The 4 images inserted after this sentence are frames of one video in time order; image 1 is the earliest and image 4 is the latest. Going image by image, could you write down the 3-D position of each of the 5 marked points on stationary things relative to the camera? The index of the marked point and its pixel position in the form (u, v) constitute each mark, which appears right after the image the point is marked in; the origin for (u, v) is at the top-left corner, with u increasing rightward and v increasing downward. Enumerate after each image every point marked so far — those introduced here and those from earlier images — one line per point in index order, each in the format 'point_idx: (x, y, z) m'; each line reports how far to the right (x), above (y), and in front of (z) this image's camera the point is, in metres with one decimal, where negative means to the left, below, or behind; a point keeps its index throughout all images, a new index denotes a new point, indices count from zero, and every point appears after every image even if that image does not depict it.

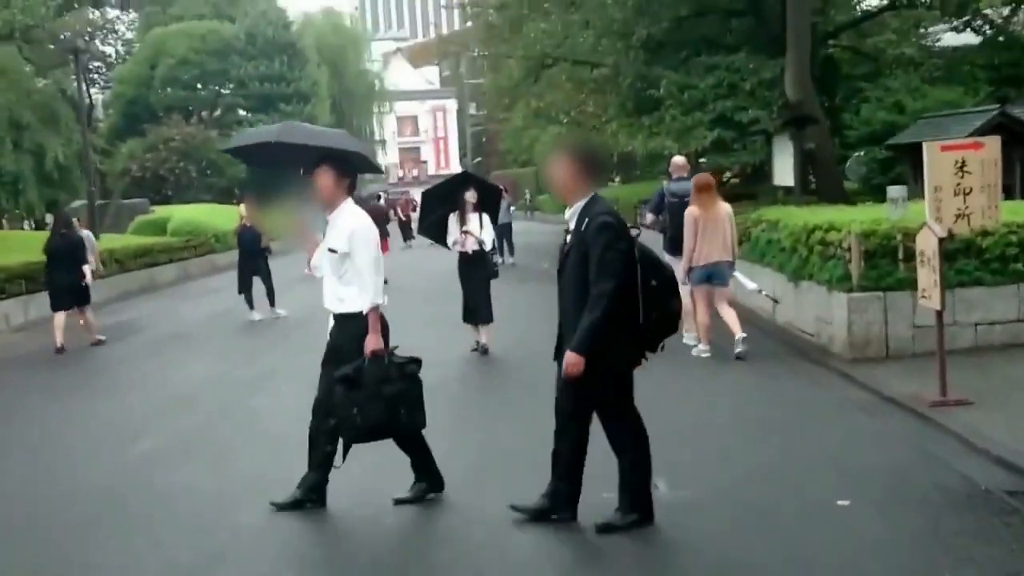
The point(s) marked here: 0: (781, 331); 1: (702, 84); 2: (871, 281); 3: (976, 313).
0: (+2.4, -0.4, +11.9) m
1: (+2.6, +2.8, +18.3) m
2: (+2.6, 0.0, +9.8) m
3: (+3.4, -0.2, +9.8) m
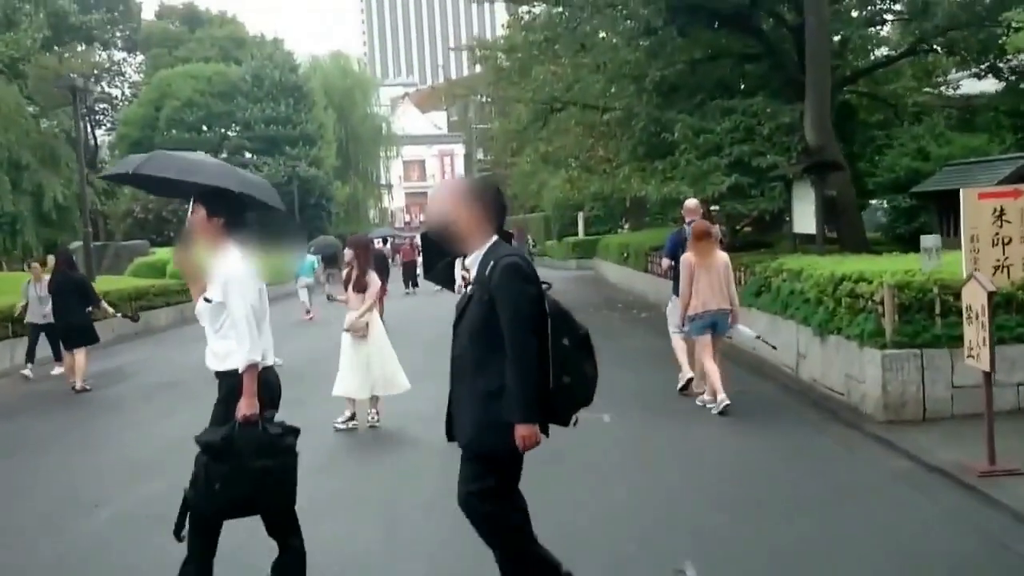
0: (+2.4, -0.8, +11.2) m
1: (+2.7, +2.1, +17.7) m
2: (+2.7, -0.3, +9.1) m
3: (+3.4, -0.6, +9.1) m
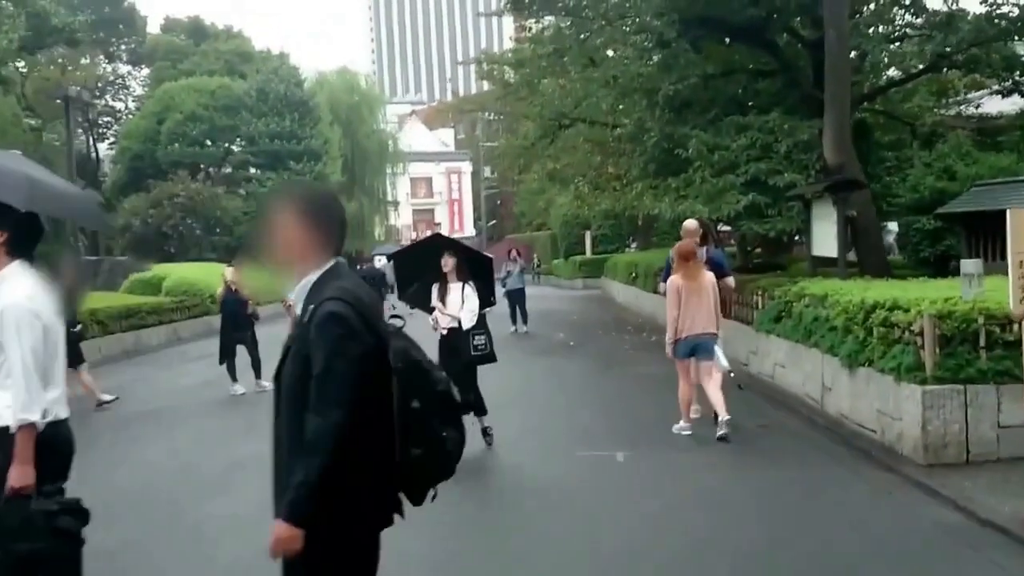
0: (+2.5, -1.1, +10.4) m
1: (+2.8, +1.8, +17.0) m
2: (+2.7, -0.5, +8.3) m
3: (+3.5, -0.8, +8.3) m
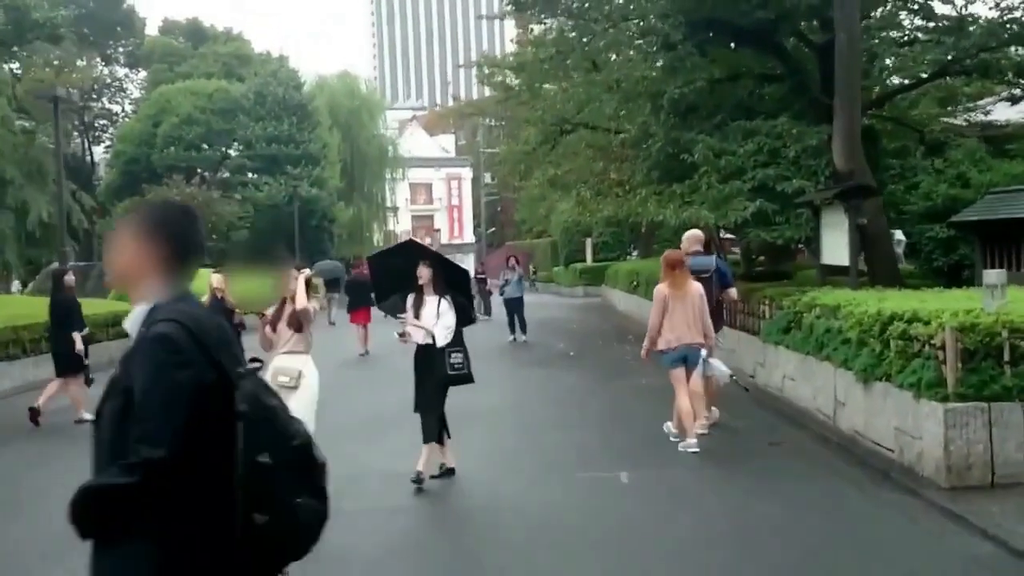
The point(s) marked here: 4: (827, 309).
0: (+2.5, -1.1, +10.0) m
1: (+2.8, +1.7, +16.5) m
2: (+2.7, -0.6, +7.9) m
3: (+3.4, -0.8, +7.8) m
4: (+2.6, -0.2, +11.2) m
